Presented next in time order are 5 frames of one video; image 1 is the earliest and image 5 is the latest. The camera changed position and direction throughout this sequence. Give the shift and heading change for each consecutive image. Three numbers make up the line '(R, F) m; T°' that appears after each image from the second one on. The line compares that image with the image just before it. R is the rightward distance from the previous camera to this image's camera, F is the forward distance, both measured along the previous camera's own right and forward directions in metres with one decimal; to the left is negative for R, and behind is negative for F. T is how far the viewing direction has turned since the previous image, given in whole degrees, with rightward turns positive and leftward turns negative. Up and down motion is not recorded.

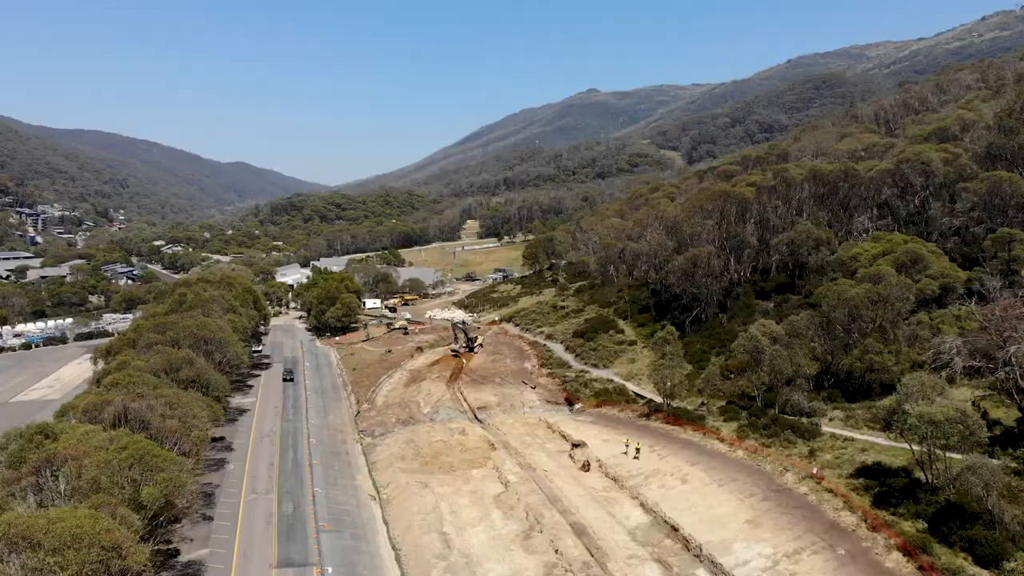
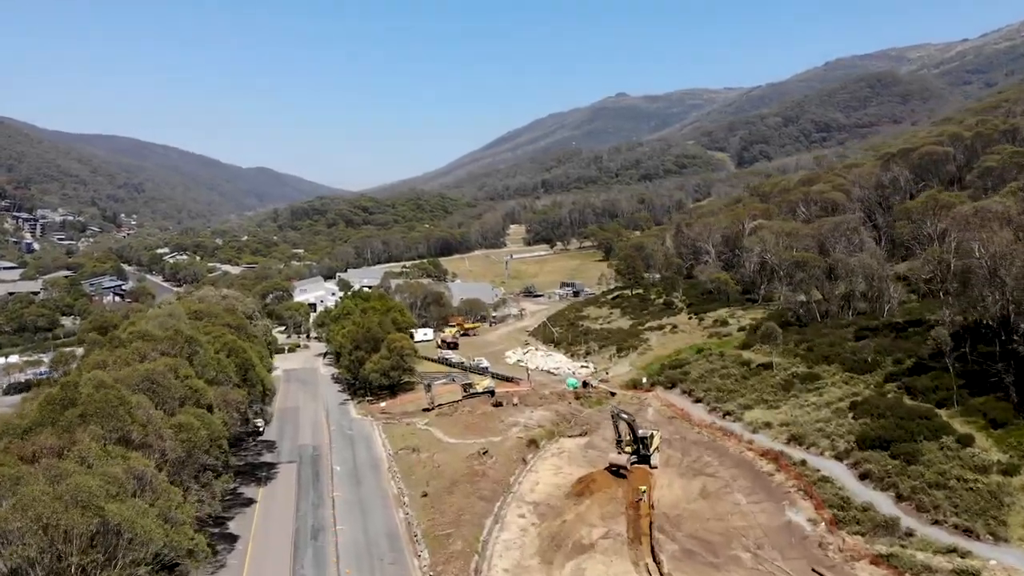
(-8.9, +32.6) m; -2°
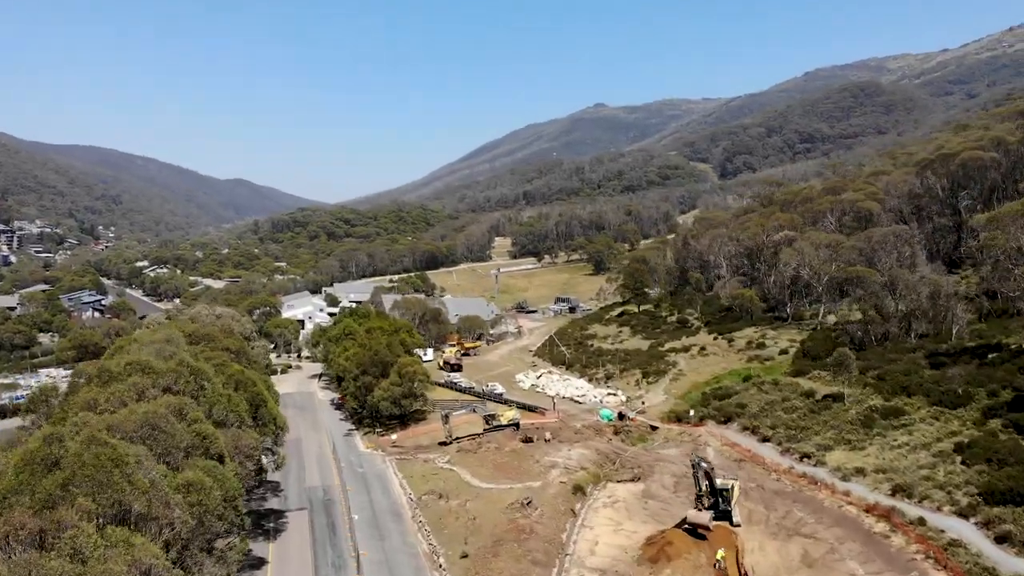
(-3.3, +5.7) m; +2°
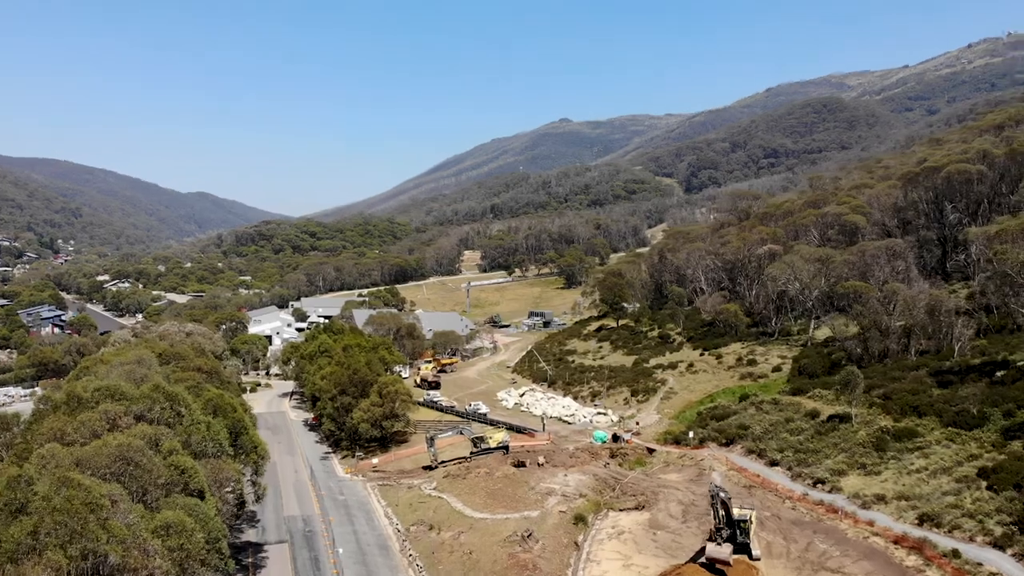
(-1.4, +2.3) m; +3°
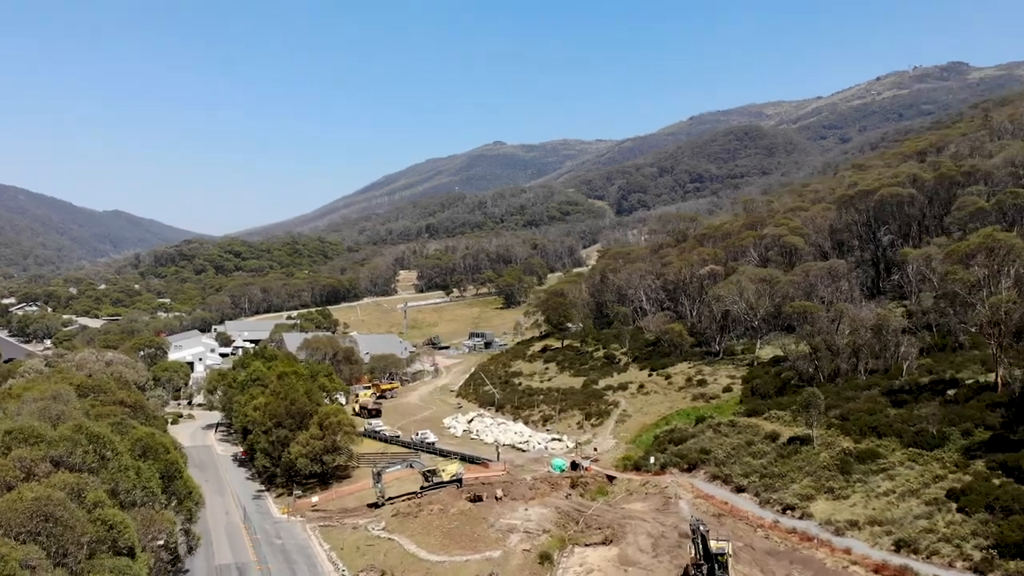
(-1.0, +1.7) m; +5°
